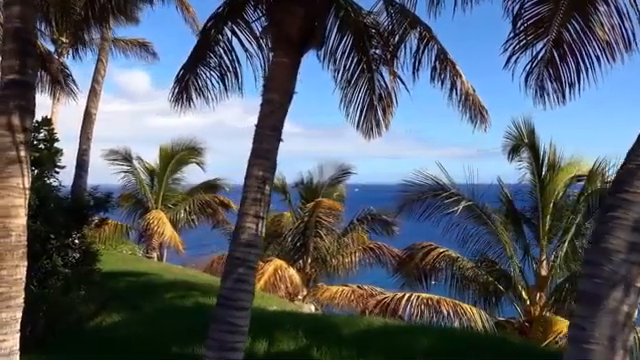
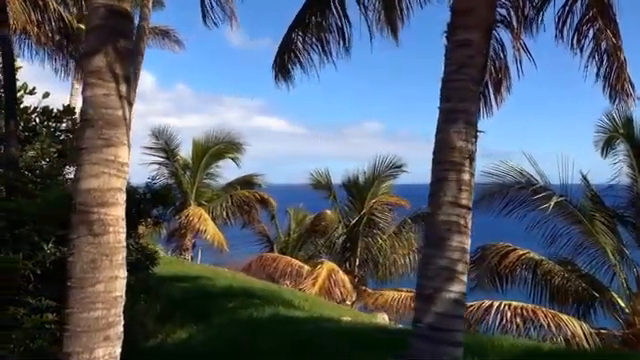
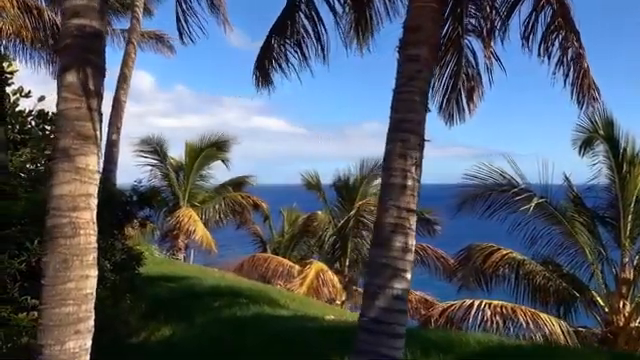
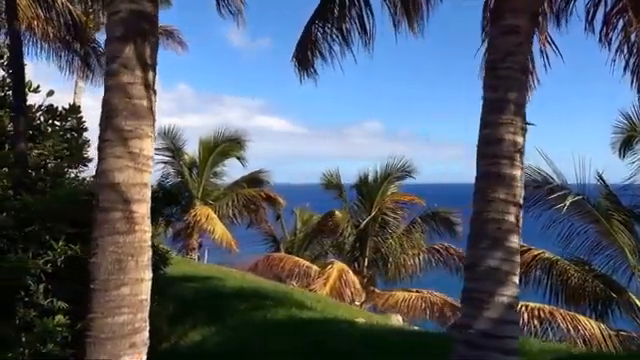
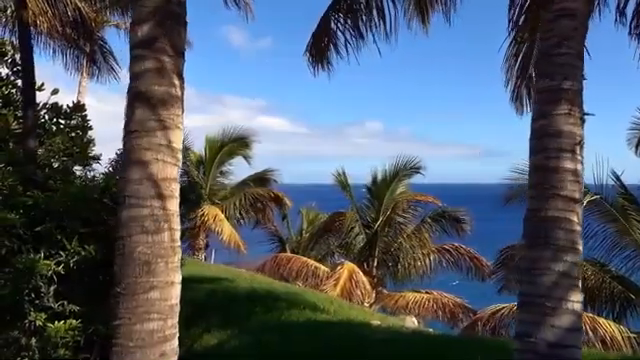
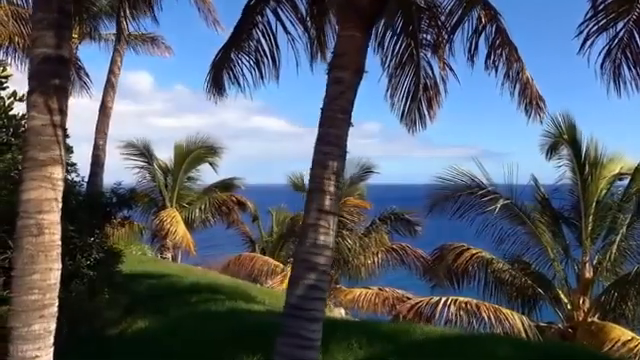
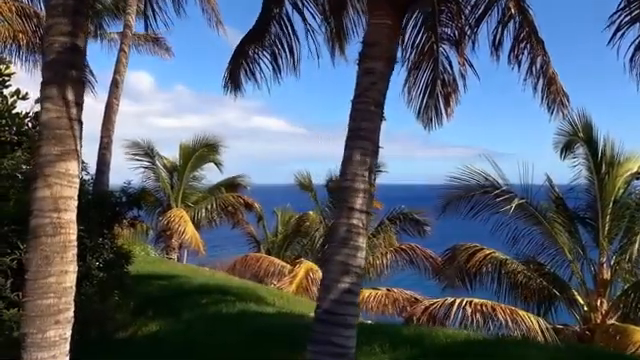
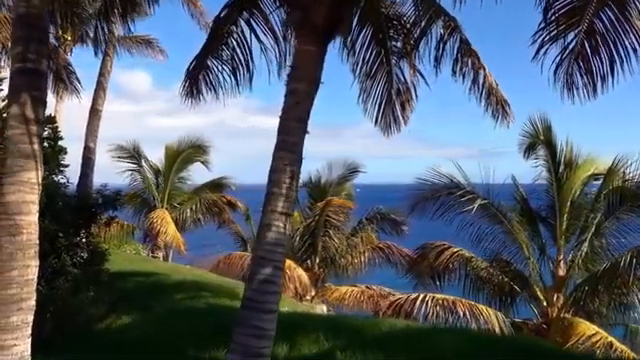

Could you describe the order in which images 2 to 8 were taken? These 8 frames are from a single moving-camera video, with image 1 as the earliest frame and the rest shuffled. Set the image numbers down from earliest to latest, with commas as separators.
8, 6, 7, 3, 2, 4, 5
